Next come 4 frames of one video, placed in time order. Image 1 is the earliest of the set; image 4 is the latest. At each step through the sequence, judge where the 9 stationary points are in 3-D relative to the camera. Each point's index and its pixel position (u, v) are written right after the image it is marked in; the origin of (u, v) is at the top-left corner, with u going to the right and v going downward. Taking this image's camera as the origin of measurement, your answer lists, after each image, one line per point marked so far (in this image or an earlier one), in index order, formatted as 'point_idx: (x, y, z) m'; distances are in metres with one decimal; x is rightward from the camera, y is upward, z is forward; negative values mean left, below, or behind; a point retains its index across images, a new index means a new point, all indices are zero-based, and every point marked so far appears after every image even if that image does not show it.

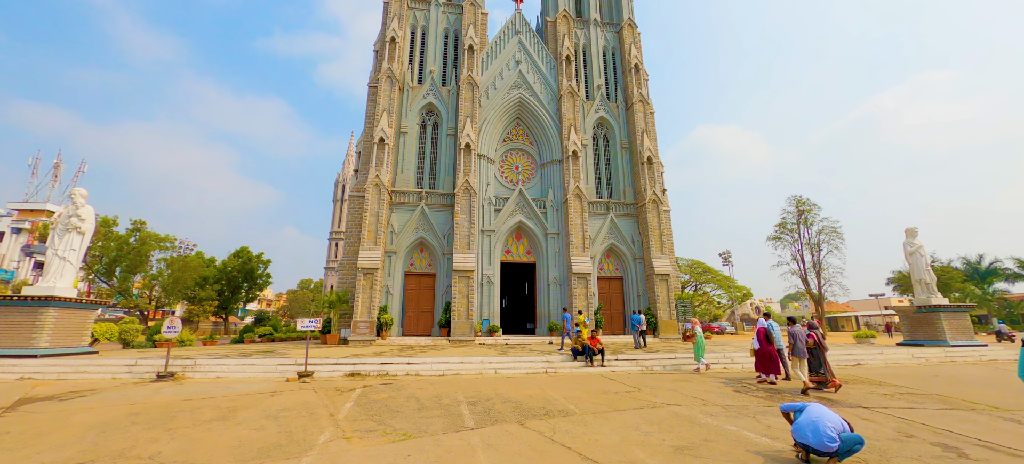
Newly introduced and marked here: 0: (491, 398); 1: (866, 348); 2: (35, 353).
0: (-0.5, -3.1, +6.8) m
1: (+14.1, -4.6, +14.9) m
2: (-12.9, -3.2, +10.0) m
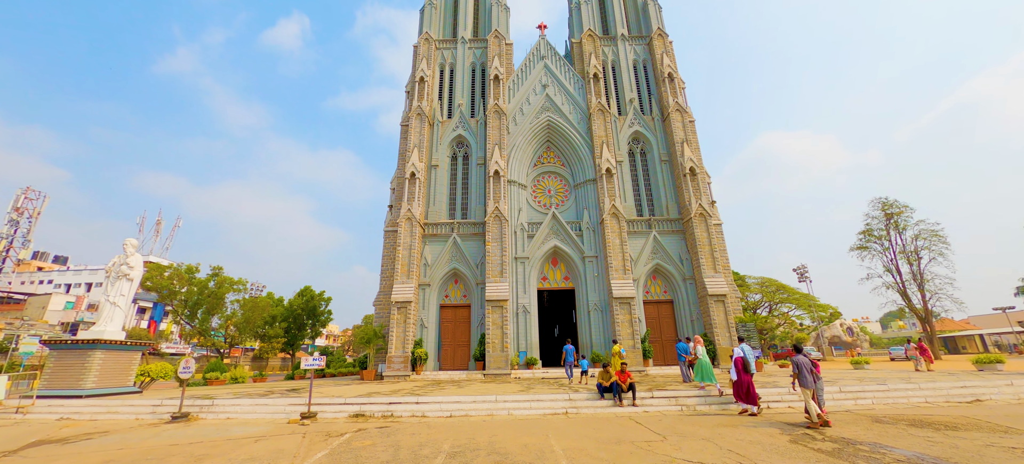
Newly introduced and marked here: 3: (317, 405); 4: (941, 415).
0: (-0.6, -3.4, +5.9) m
1: (+15.0, -4.5, +11.7) m
2: (-12.4, -4.6, +10.8) m
3: (-5.0, -4.5, +9.7) m
4: (+8.6, -3.7, +7.5) m
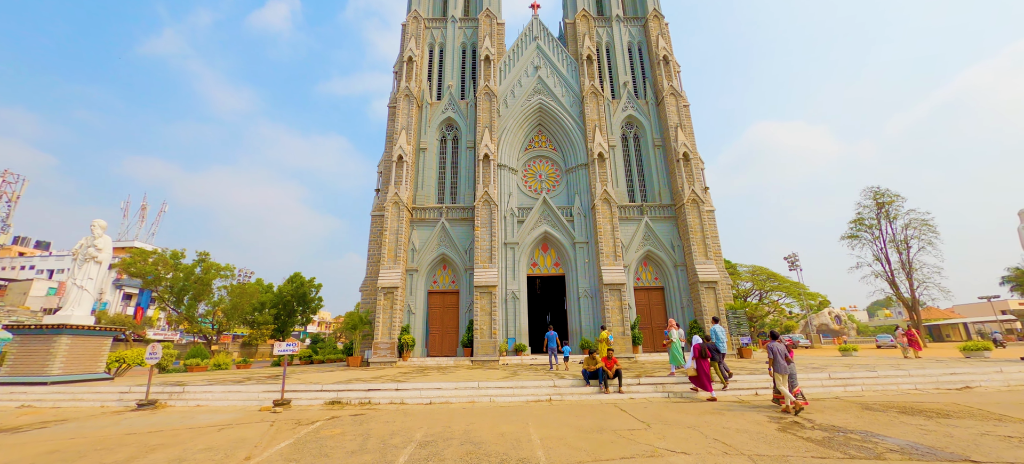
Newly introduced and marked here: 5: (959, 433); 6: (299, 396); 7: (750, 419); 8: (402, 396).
0: (-1.0, -3.1, +5.6) m
1: (+14.5, -4.1, +11.6) m
2: (-12.8, -4.1, +10.3) m
3: (-5.5, -4.0, +9.3) m
4: (+8.2, -3.3, +7.3) m
5: (+6.1, -2.8, +5.2) m
6: (-5.1, -4.0, +9.1) m
7: (+4.0, -3.1, +6.3) m
8: (-2.6, -3.9, +9.0) m
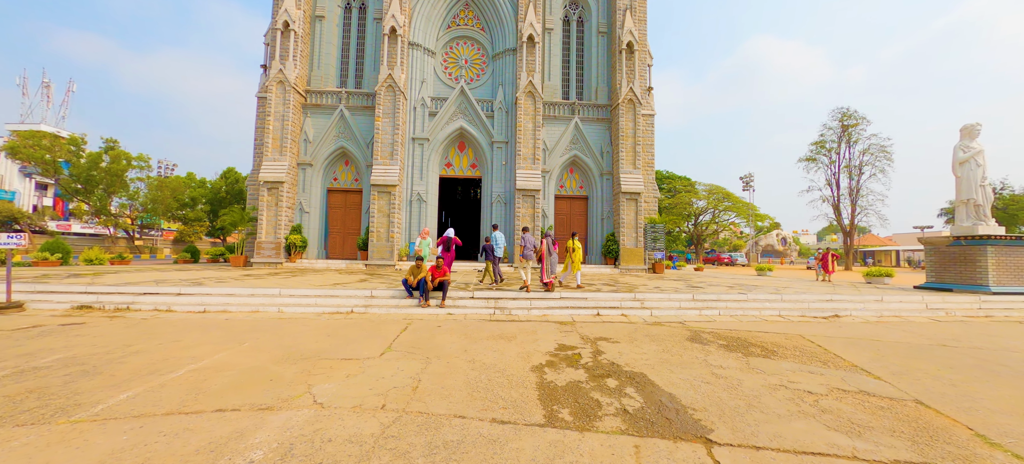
0: (-4.7, -1.4, +4.0) m
1: (+10.5, -1.7, +11.0) m
2: (-16.8, -0.8, +8.1) m
3: (-9.4, -1.2, +7.5) m
4: (+4.4, -1.7, +6.3) m
5: (+2.5, -1.5, +3.9) m
6: (-9.0, -1.3, +7.3) m
7: (+0.2, -1.5, +4.9) m
8: (-6.5, -1.4, +7.4) m
